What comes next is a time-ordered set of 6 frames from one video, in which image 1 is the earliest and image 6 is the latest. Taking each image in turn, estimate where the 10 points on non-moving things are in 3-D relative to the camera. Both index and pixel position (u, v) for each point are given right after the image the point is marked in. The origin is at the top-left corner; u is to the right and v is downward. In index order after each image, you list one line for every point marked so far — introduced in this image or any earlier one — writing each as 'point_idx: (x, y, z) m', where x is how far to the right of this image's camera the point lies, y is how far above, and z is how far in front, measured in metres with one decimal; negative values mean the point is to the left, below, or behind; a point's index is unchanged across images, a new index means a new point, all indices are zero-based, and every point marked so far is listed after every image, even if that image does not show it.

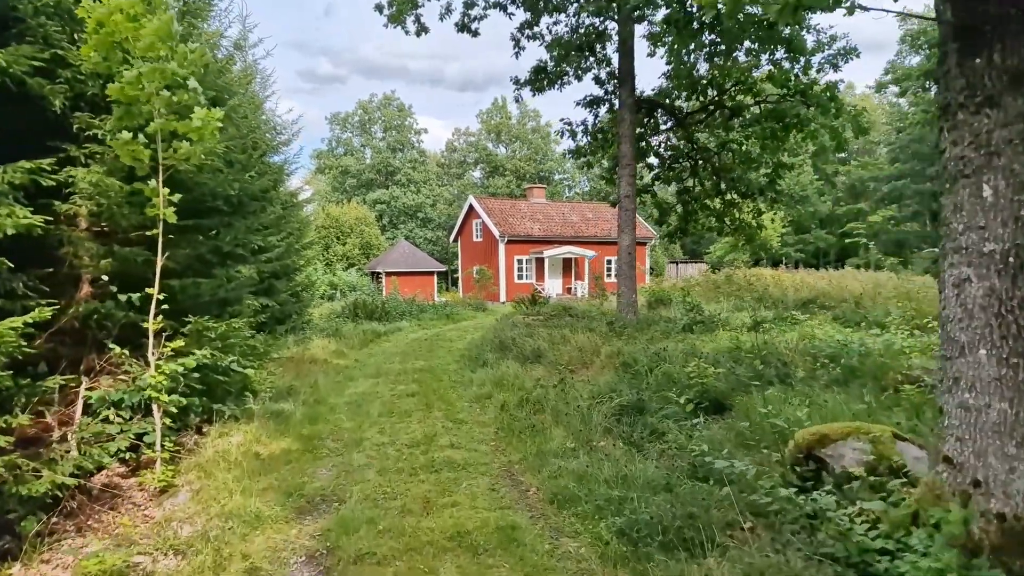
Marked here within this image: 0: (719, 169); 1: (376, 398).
0: (+3.2, +1.8, +12.7) m
1: (-1.2, -1.0, +7.5) m
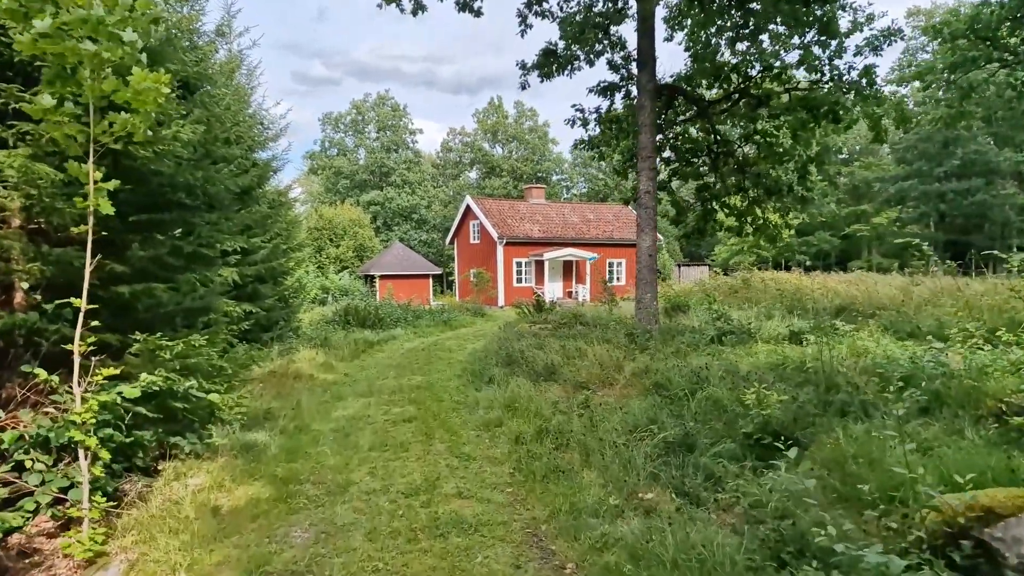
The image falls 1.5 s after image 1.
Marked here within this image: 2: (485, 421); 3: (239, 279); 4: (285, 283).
0: (+3.3, +1.8, +11.6) m
1: (-1.1, -1.1, +6.4) m
2: (-0.2, -1.0, +6.1) m
3: (-3.9, +0.1, +11.8) m
4: (-3.9, +0.1, +14.2) m
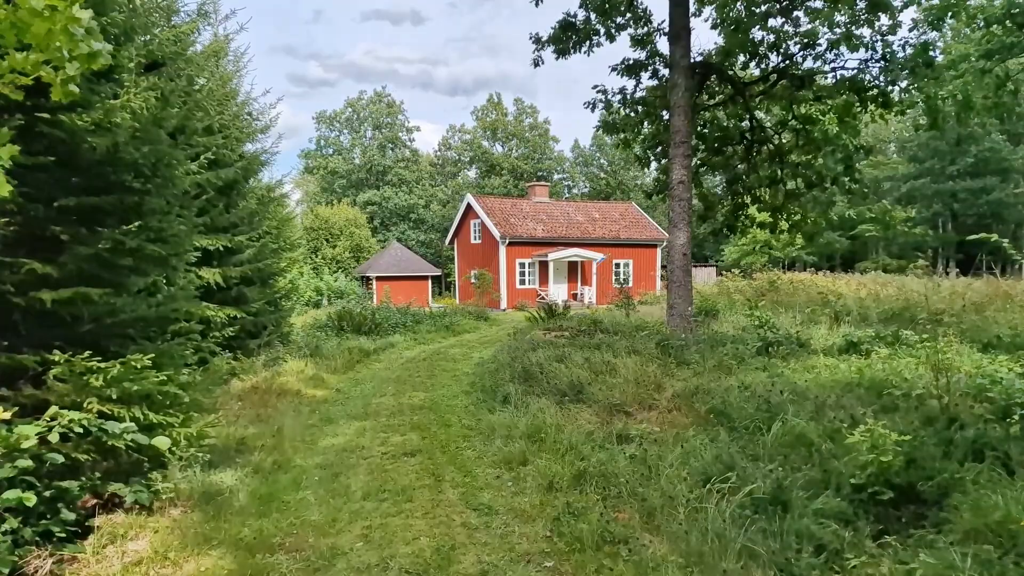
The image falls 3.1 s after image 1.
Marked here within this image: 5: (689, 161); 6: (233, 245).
0: (+3.4, +1.7, +10.5) m
1: (-1.0, -1.1, +5.3) m
2: (0.0, -1.0, +5.0) m
3: (-3.8, +0.1, +10.6) m
4: (-3.8, 0.0, +13.1) m
5: (+1.8, +1.3, +8.5) m
6: (-3.8, +0.6, +11.3) m
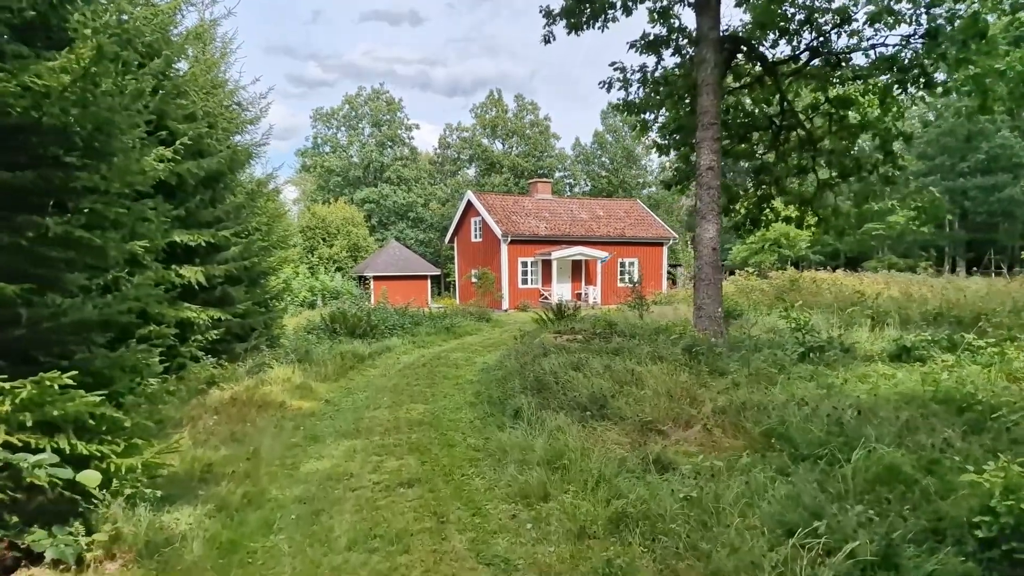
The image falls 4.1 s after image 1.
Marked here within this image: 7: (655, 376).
0: (+3.5, +1.7, +9.7) m
1: (-0.9, -1.1, +4.4) m
2: (+0.1, -1.0, +4.1) m
3: (-3.7, +0.1, +9.8) m
4: (-3.7, 0.0, +12.2) m
5: (+1.9, +1.3, +7.6) m
6: (-3.8, +0.6, +10.4) m
7: (+1.1, -0.7, +6.2) m
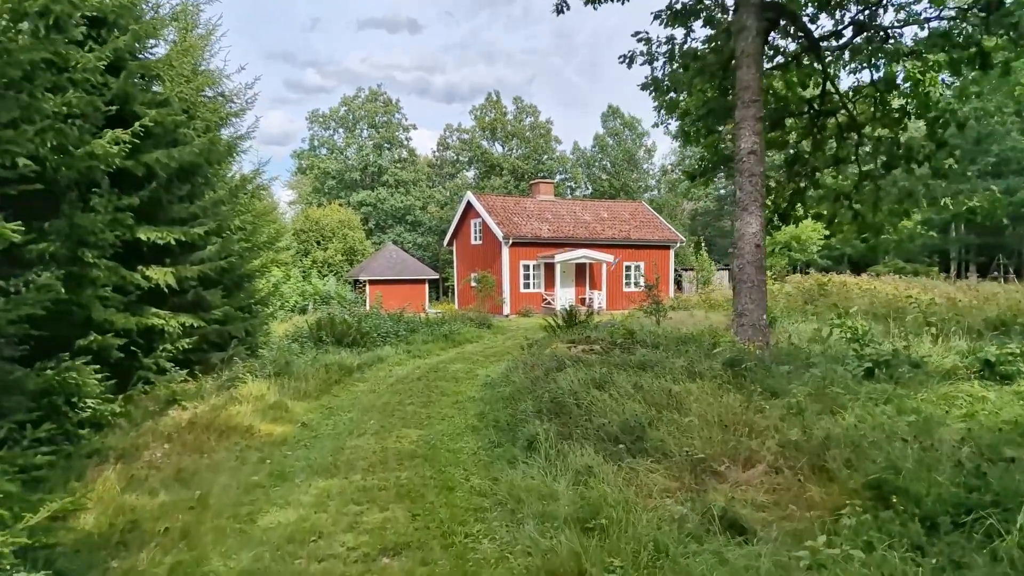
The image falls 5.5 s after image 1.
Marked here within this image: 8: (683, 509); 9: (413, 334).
0: (+3.6, +1.7, +8.6) m
1: (-0.8, -1.1, +3.3) m
2: (+0.1, -1.0, +3.0) m
3: (-3.6, 0.0, +8.7) m
4: (-3.6, 0.0, +11.1) m
5: (+2.0, +1.3, +6.5) m
6: (-3.7, +0.5, +9.3) m
7: (+1.2, -0.7, +5.1) m
8: (+0.7, -0.9, +3.5) m
9: (-1.7, -0.8, +13.5) m
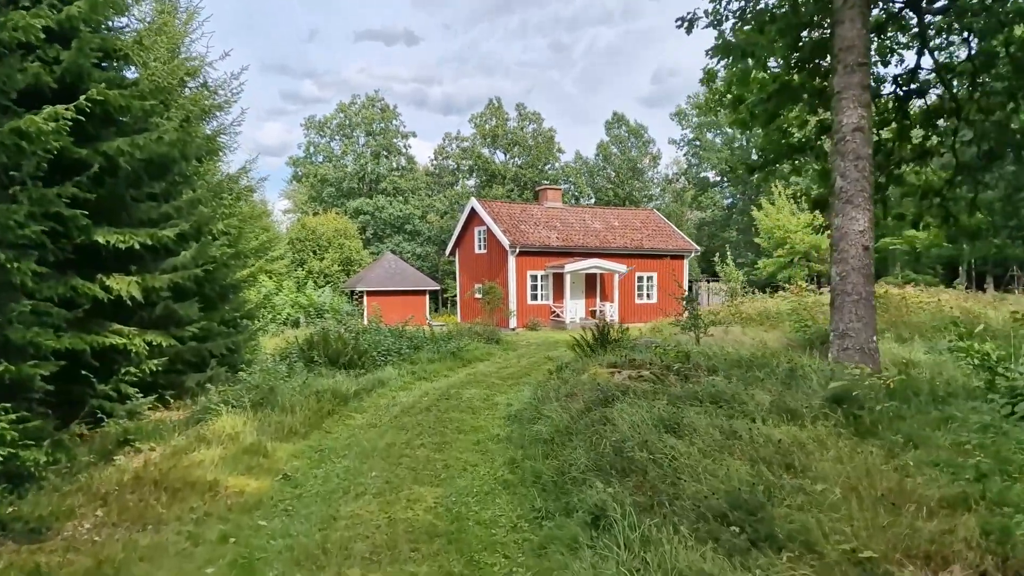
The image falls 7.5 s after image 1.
0: (+3.8, +1.6, +7.3) m
1: (-0.6, -1.1, +1.9) m
2: (+0.4, -1.1, +1.7) m
3: (-3.4, -0.1, +7.3) m
4: (-3.4, -0.1, +9.7) m
5: (+2.2, +1.2, +5.2) m
6: (-3.5, +0.4, +8.0) m
7: (+1.4, -0.7, +3.7) m
8: (+1.0, -1.0, +2.1) m
9: (-1.4, -0.9, +12.1) m
